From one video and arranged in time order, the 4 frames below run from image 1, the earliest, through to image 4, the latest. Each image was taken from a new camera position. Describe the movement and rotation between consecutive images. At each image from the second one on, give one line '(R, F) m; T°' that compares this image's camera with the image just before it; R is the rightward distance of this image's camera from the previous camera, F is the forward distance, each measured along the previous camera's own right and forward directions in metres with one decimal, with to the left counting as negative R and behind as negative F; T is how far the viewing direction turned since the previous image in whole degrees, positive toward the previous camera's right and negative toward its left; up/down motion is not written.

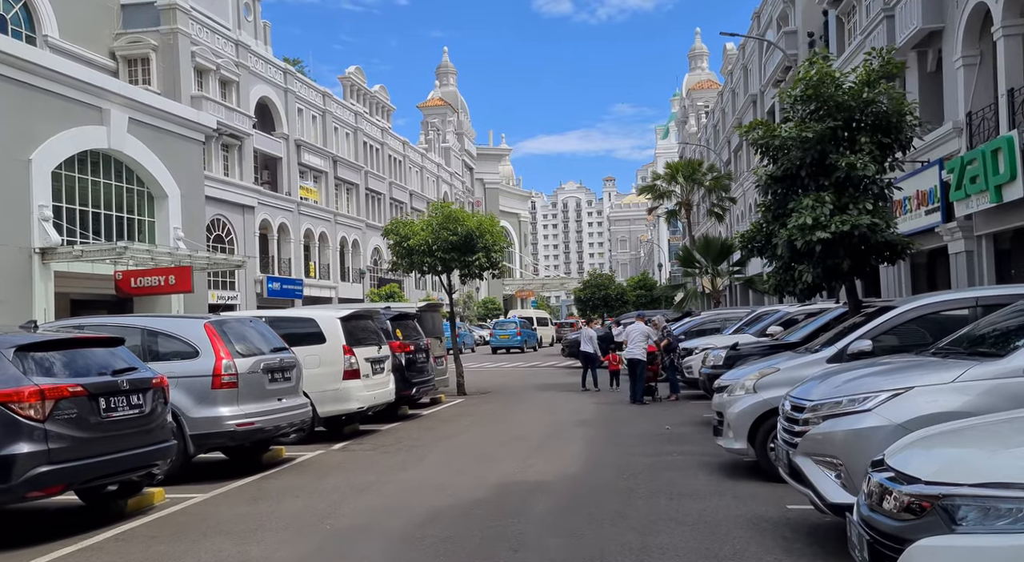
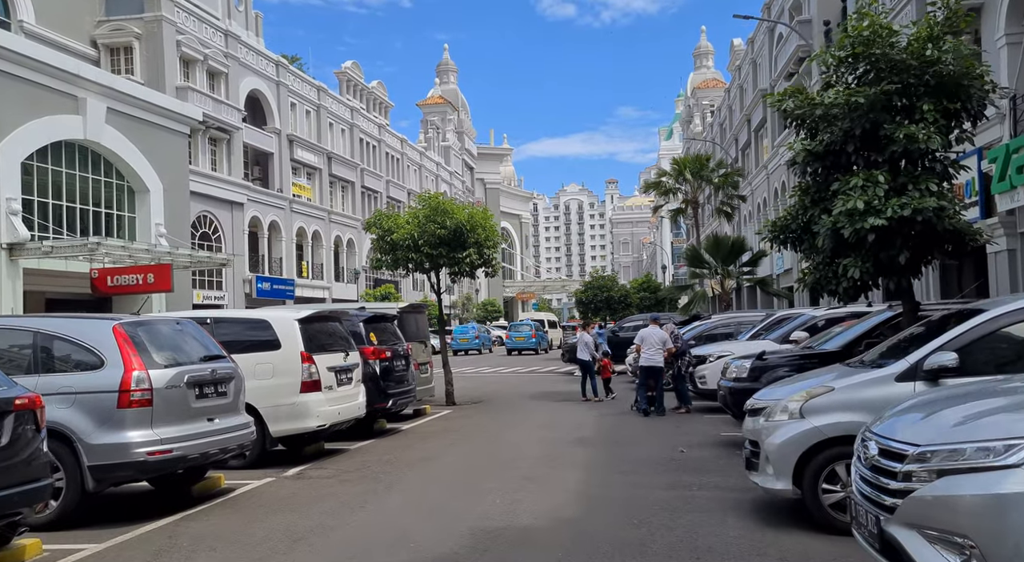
(+0.2, +1.8) m; 0°
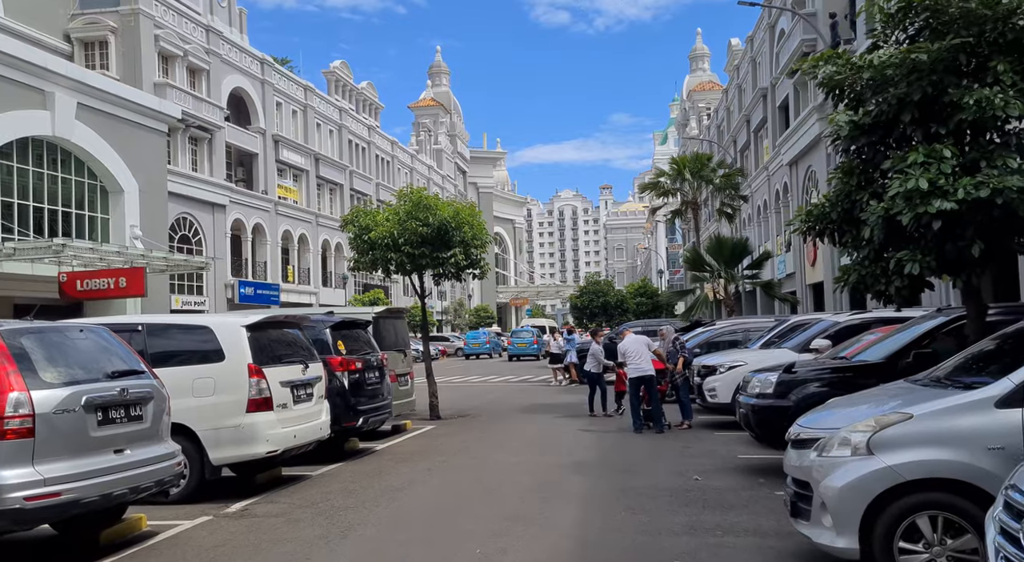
(+0.1, +1.6) m; 0°
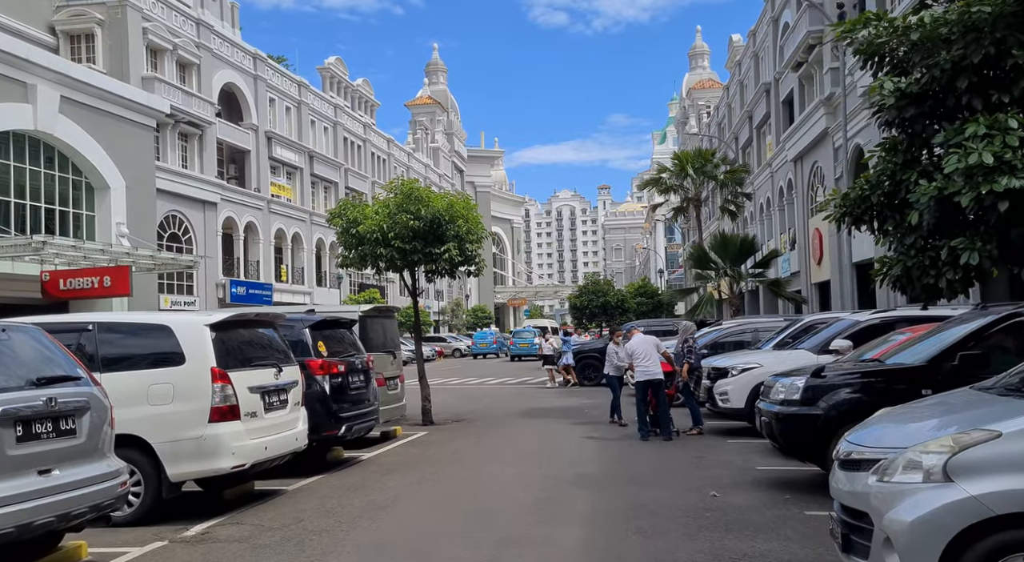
(0.0, +1.0) m; 0°
